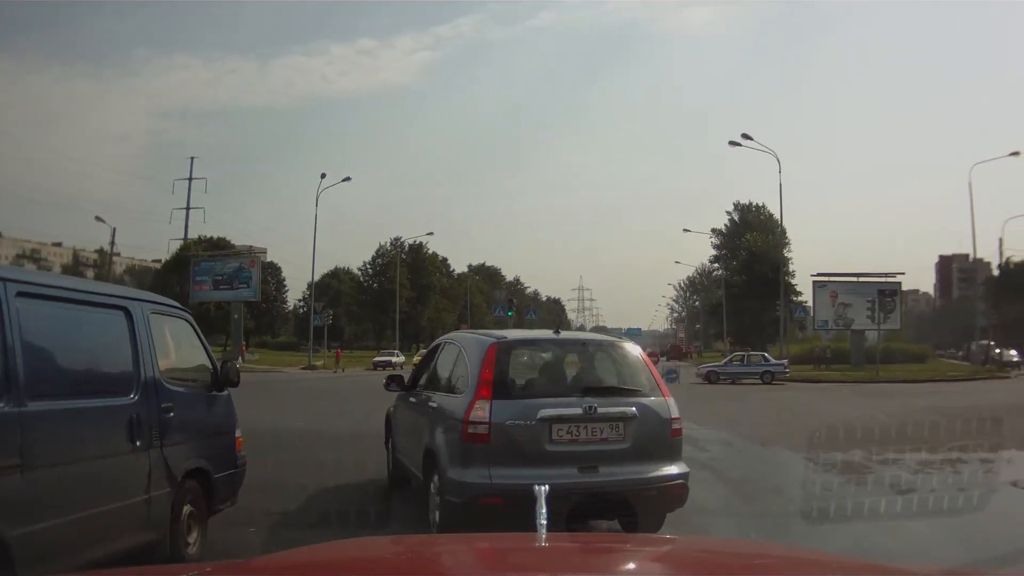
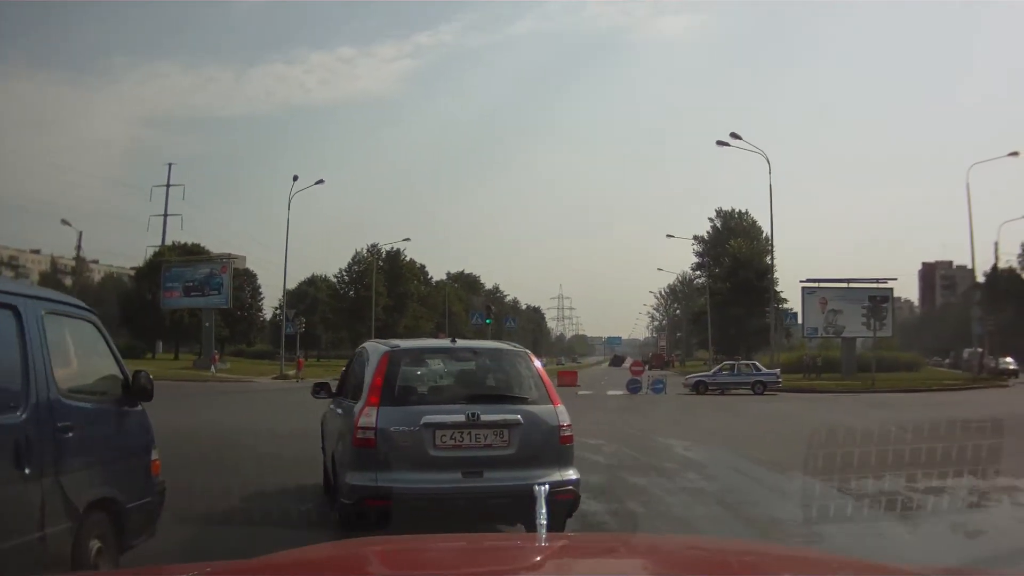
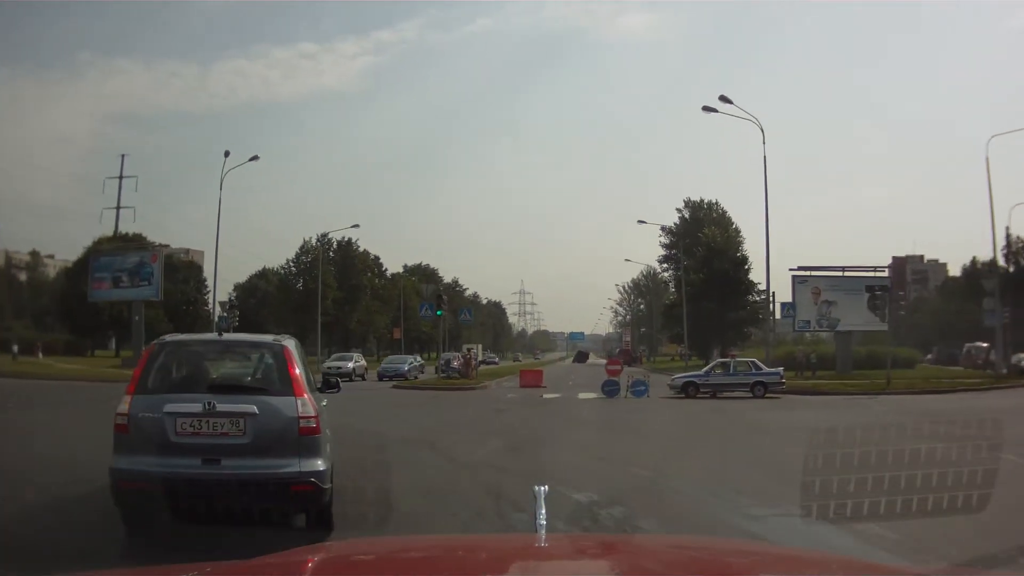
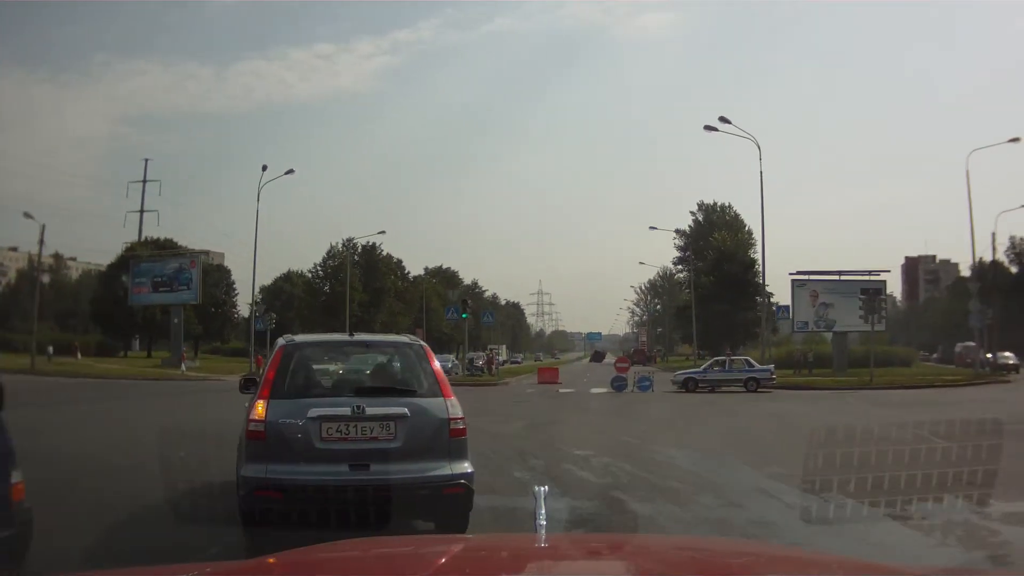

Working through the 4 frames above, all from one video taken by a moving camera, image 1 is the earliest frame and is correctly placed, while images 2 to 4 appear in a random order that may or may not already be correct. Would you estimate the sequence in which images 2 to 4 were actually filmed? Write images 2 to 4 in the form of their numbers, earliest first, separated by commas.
2, 4, 3
